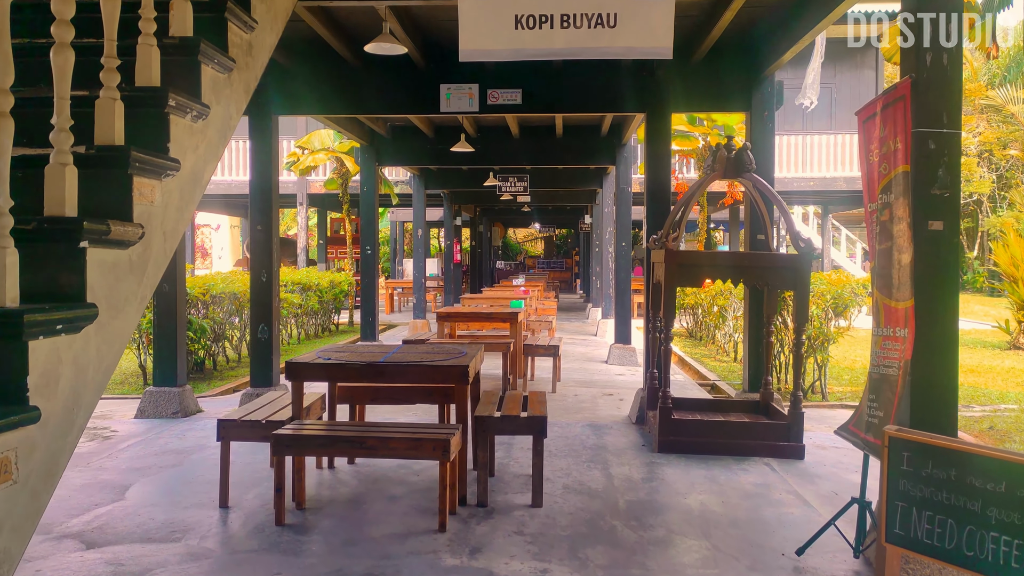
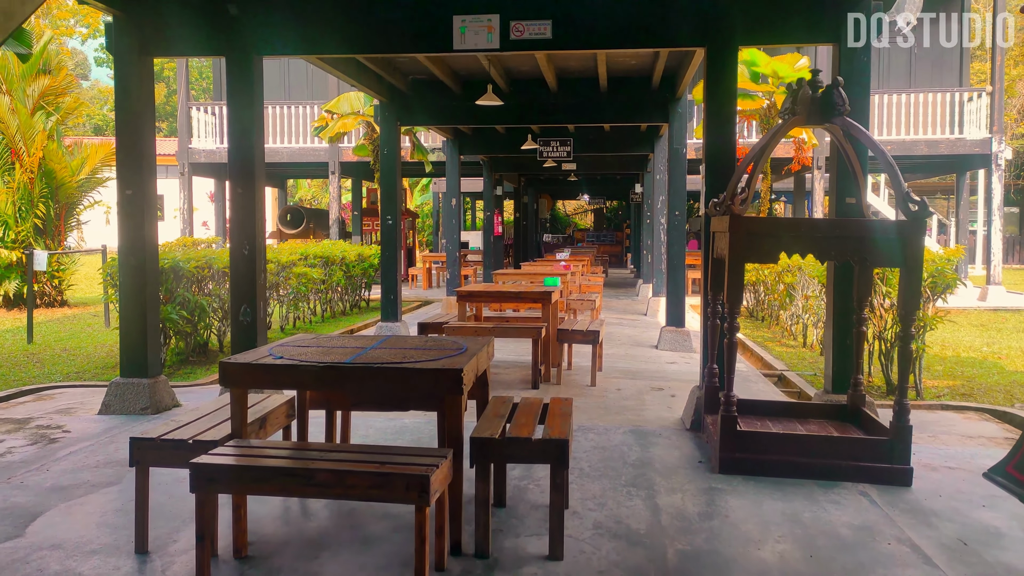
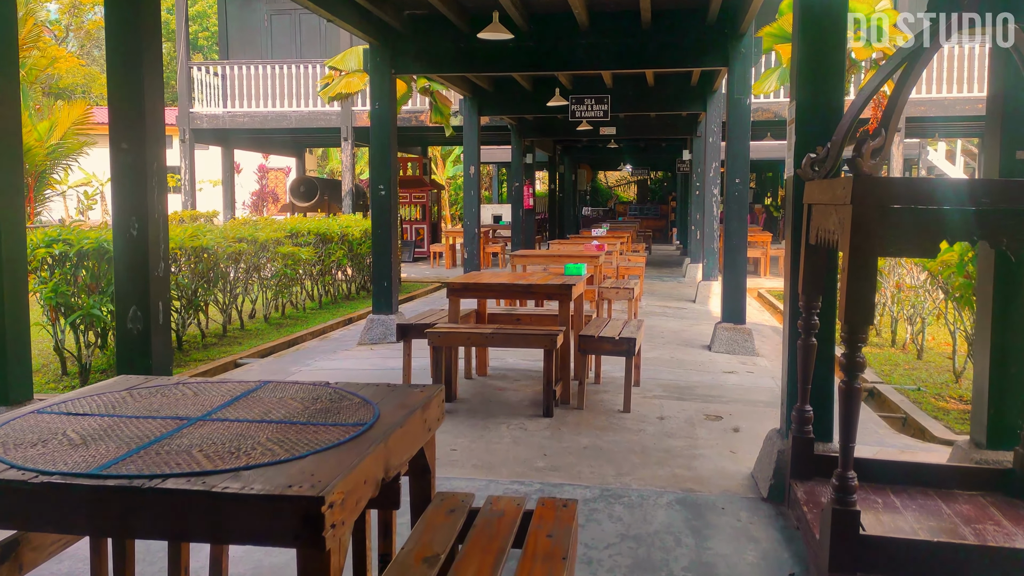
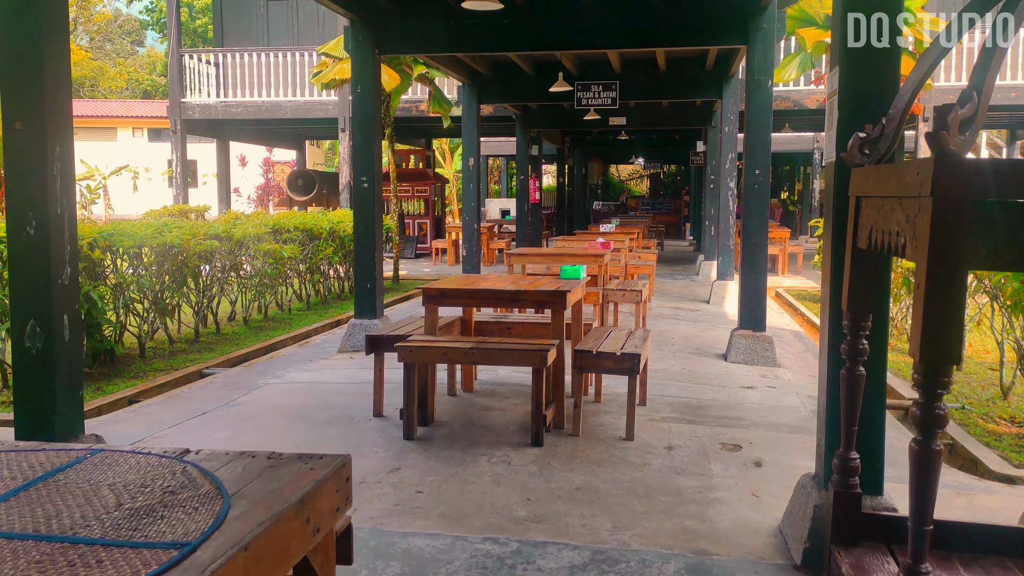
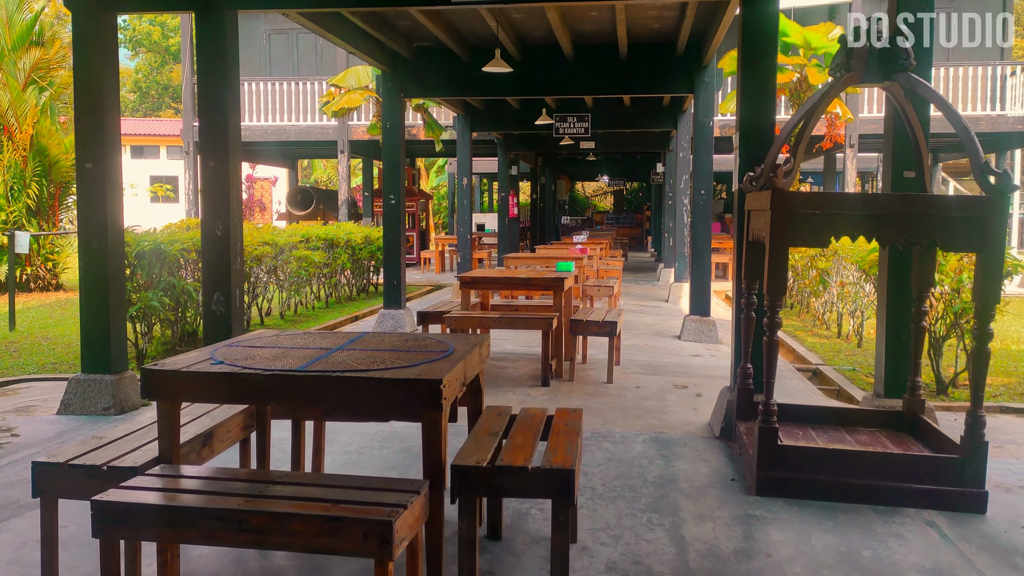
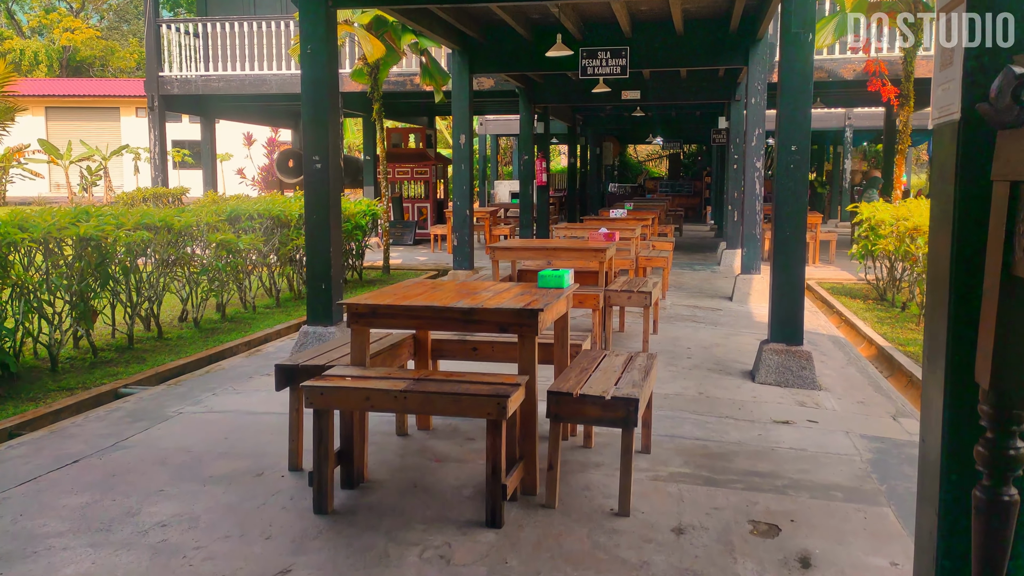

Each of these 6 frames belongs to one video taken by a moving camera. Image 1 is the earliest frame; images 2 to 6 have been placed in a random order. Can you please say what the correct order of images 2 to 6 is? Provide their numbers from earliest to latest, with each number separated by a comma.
2, 5, 3, 4, 6
